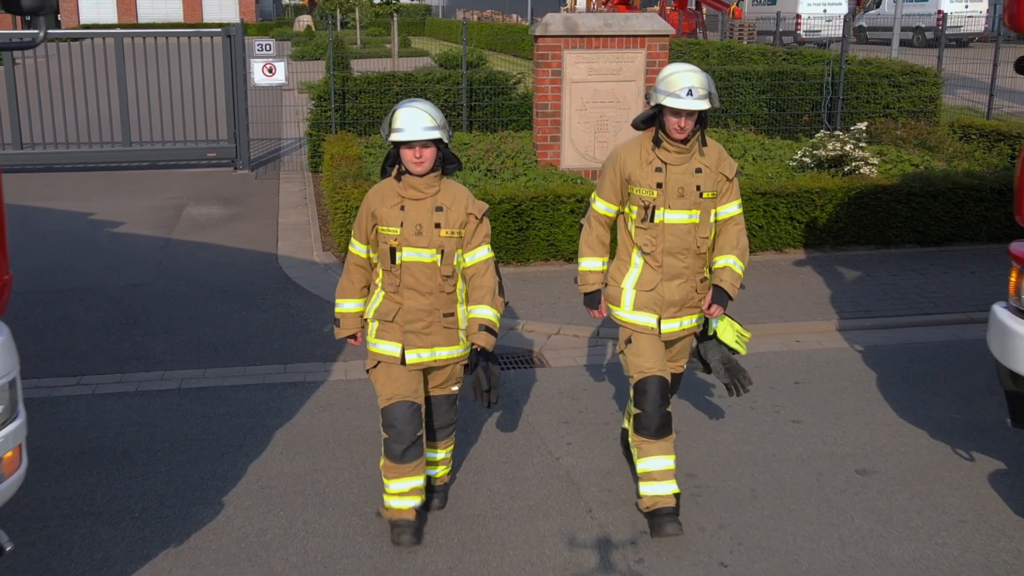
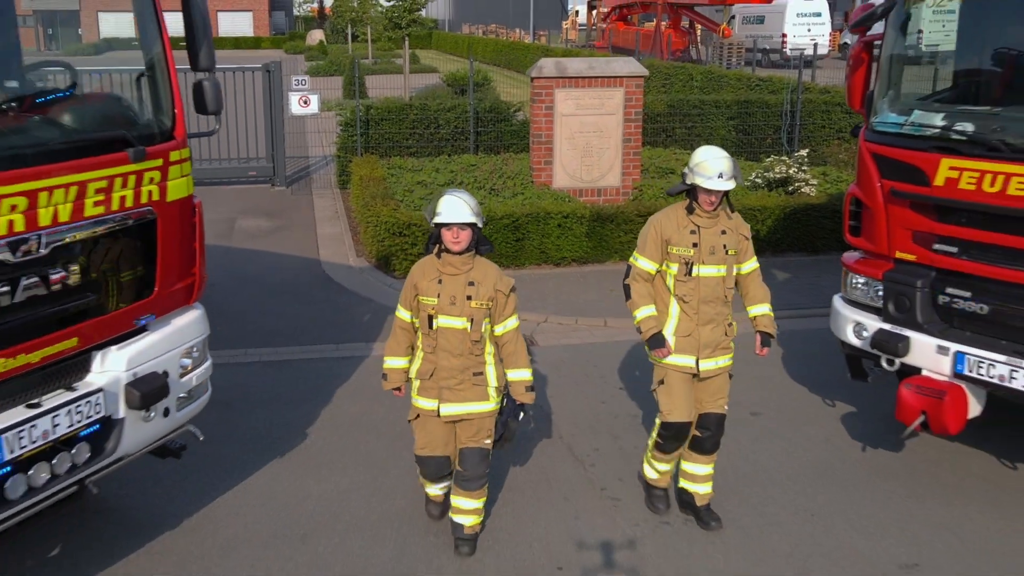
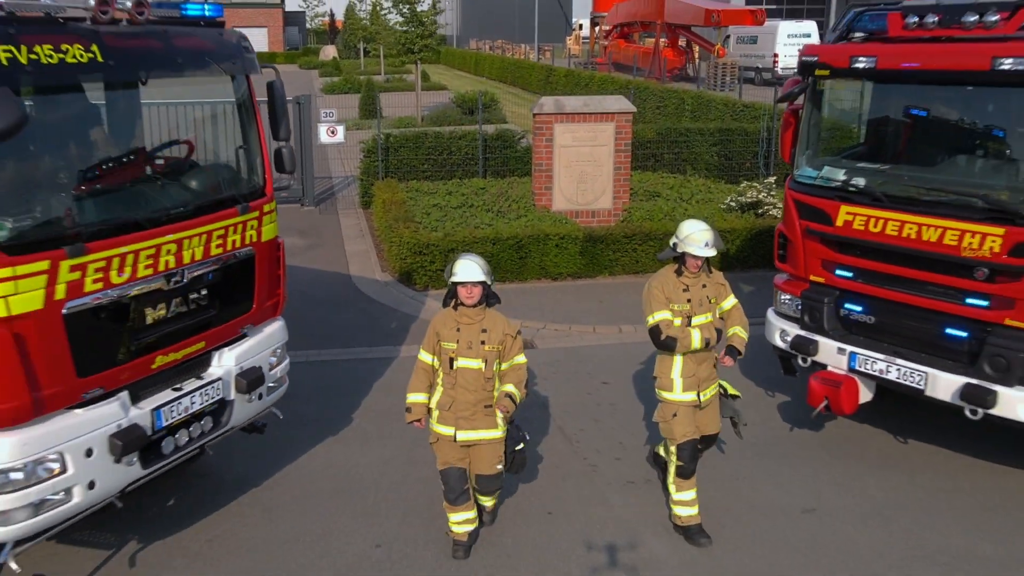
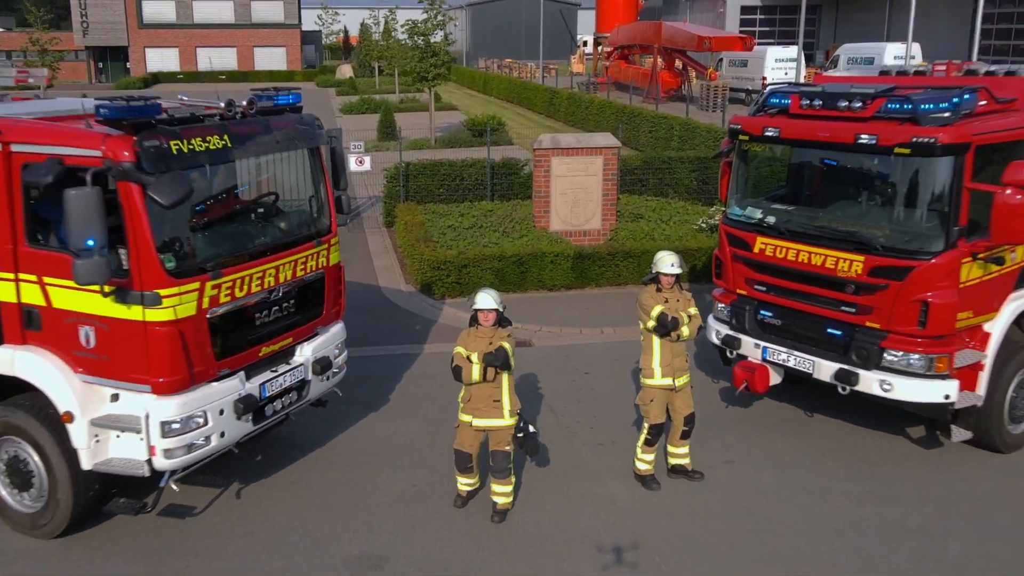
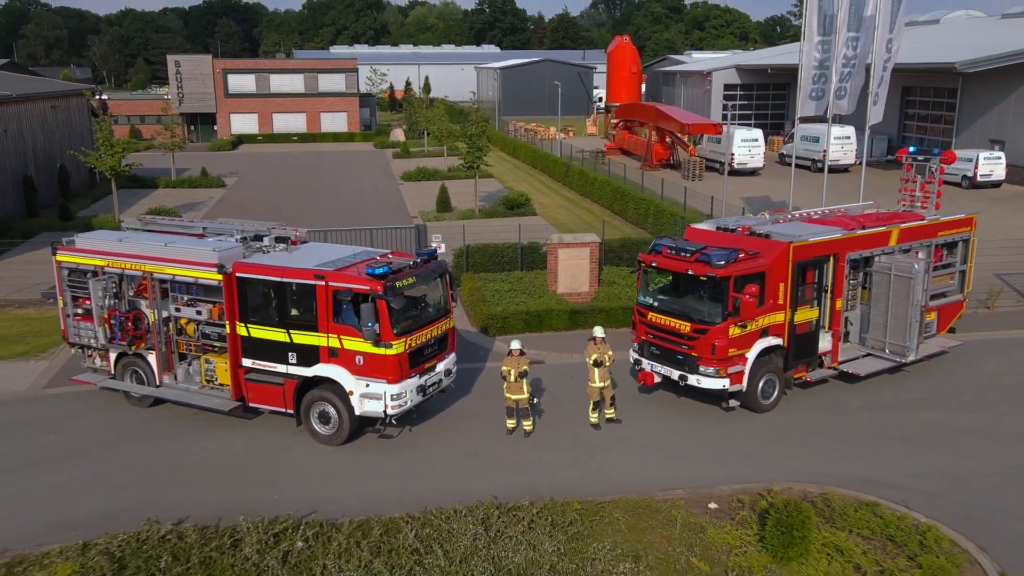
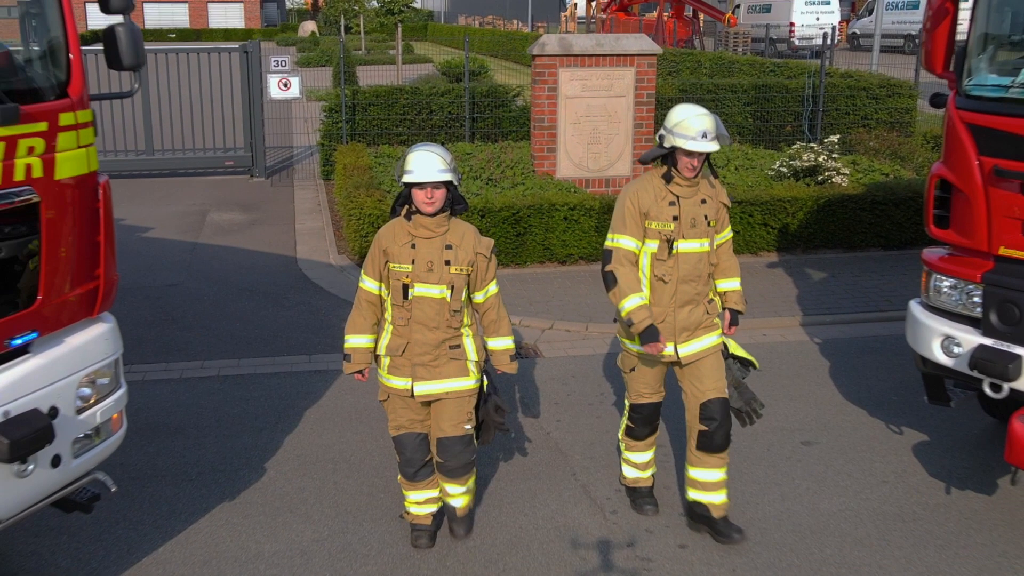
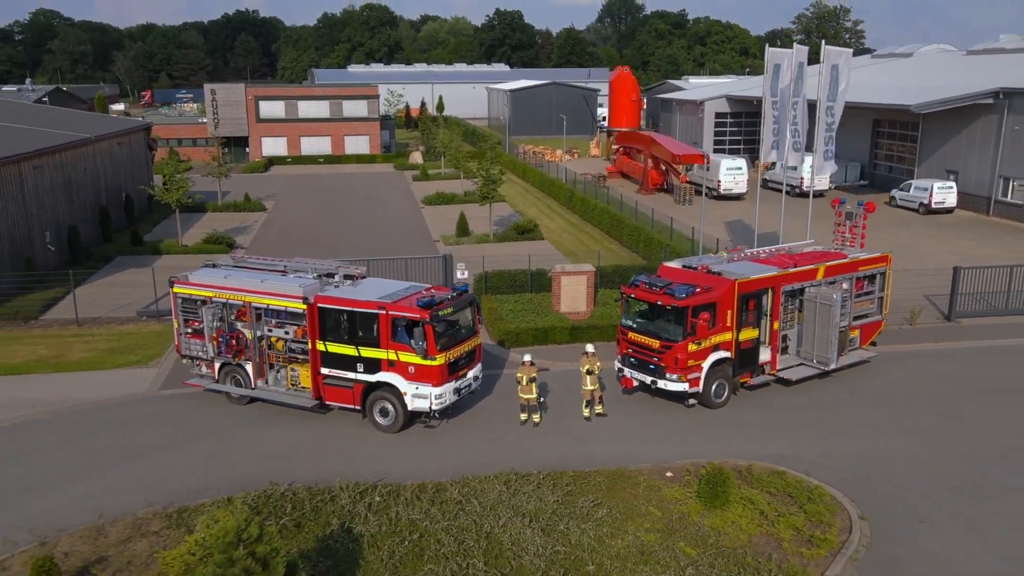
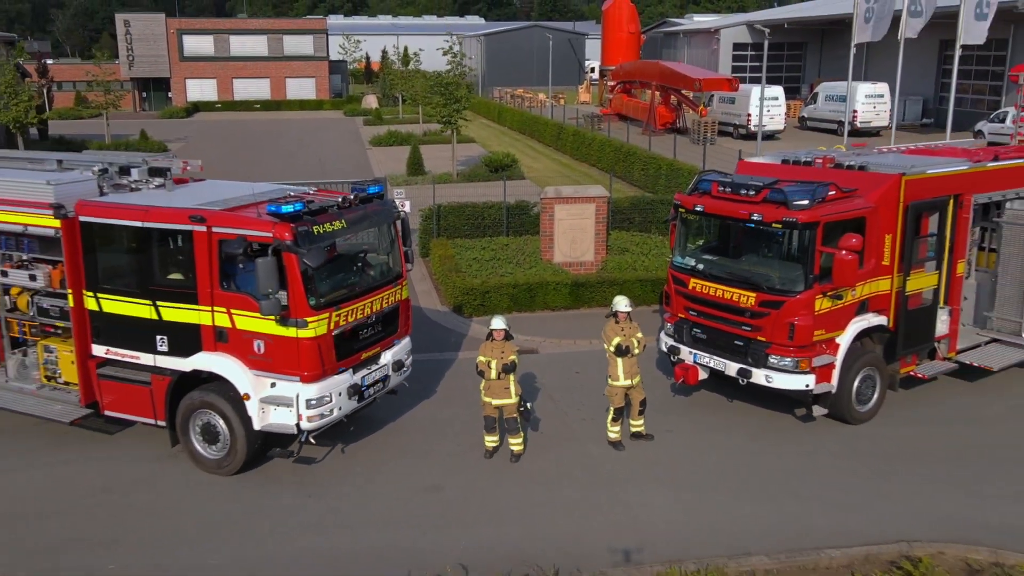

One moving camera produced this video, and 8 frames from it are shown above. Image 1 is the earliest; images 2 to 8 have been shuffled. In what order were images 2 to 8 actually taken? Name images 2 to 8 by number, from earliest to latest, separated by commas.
6, 2, 3, 4, 8, 5, 7
